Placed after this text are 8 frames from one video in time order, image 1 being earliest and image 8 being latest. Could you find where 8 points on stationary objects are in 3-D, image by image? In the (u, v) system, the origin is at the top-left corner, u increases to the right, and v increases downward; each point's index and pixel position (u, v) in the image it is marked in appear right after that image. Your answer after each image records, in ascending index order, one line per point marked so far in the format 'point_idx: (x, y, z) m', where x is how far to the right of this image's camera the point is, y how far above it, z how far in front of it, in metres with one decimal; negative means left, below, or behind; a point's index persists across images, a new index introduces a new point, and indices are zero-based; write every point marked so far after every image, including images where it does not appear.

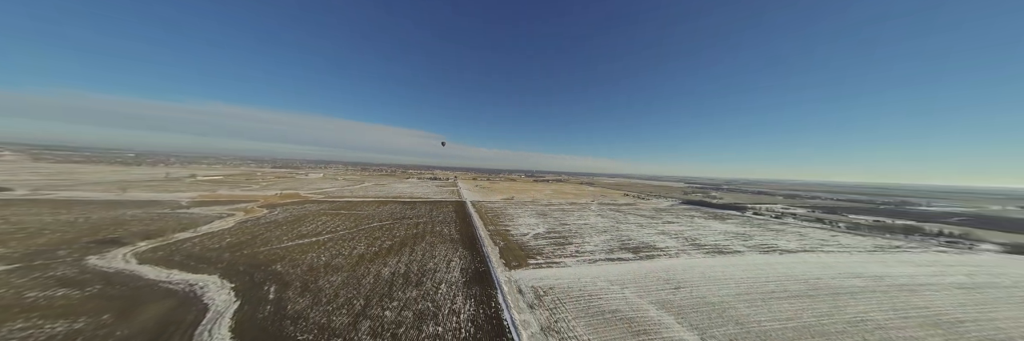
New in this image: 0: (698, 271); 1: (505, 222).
0: (+9.0, -4.9, +10.3) m
1: (-0.7, -4.6, +18.7) m
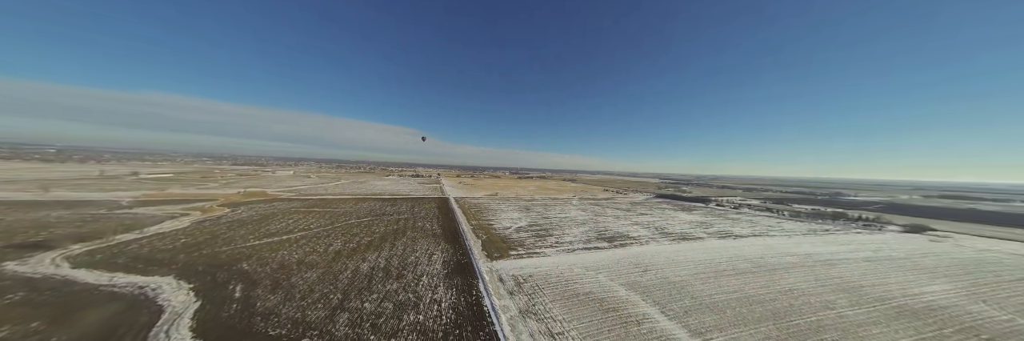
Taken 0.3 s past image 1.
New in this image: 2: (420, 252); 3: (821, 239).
0: (+8.1, -4.5, +11.2) m
1: (-2.3, -4.2, +18.9) m
2: (-5.0, -4.3, +11.2) m
3: (+20.3, -4.5, +13.8) m
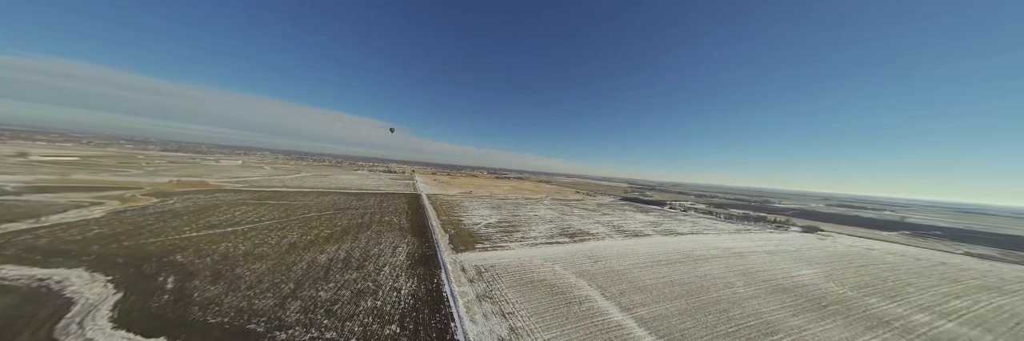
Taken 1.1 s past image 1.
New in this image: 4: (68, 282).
0: (+6.0, -4.6, +12.5) m
1: (-5.0, -3.9, +19.1) m
2: (-6.9, -3.9, +11.1) m
3: (+17.9, -5.2, +16.4) m
4: (-13.9, -3.5, +6.5) m
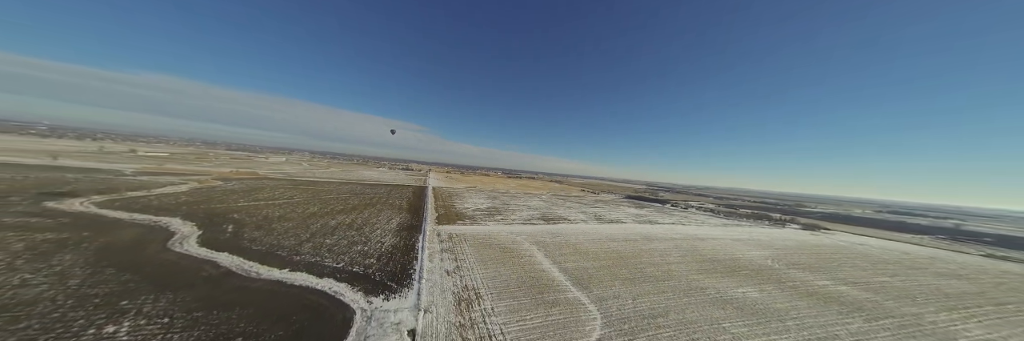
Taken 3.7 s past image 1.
0: (+4.5, -3.9, +13.8) m
1: (-5.9, -3.1, +21.3) m
2: (-8.5, -3.1, +13.6) m
3: (+16.7, -4.6, +16.6) m
4: (-15.8, -2.4, +9.6) m
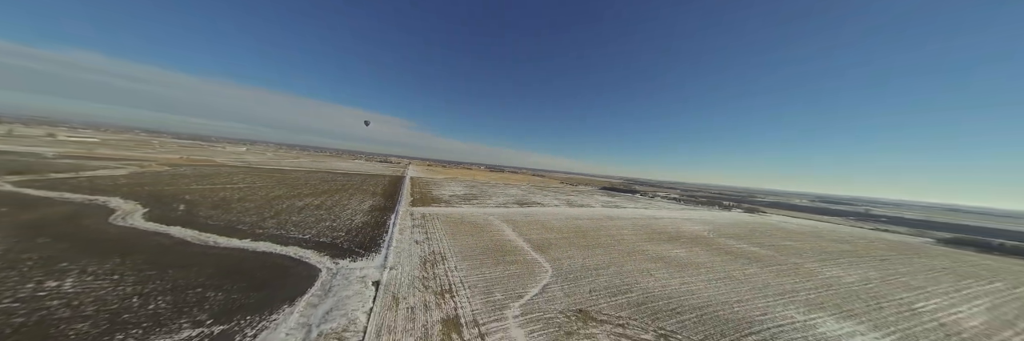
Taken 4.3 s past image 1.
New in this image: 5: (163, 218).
0: (+2.8, -2.9, +14.7) m
1: (-8.2, -1.9, +21.4) m
2: (-10.2, -1.9, +13.4) m
3: (+14.7, -3.6, +18.4) m
4: (-17.2, -1.4, +8.9) m
5: (-13.2, -1.8, +7.8) m
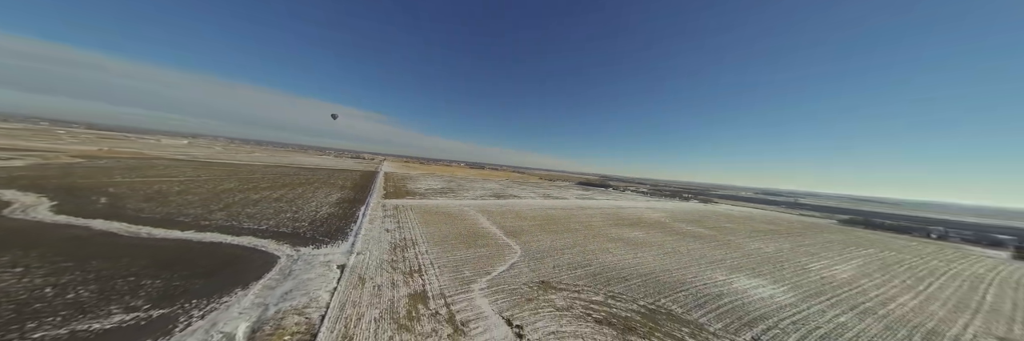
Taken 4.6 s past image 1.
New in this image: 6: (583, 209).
0: (+1.0, -2.3, +15.1) m
1: (-10.5, -1.2, +20.7) m
2: (-11.7, -1.4, +12.6) m
3: (+12.6, -3.0, +20.0) m
4: (-18.3, -0.9, +7.4) m
5: (-14.1, -1.4, +6.8) m
6: (+4.7, -2.5, +13.6) m
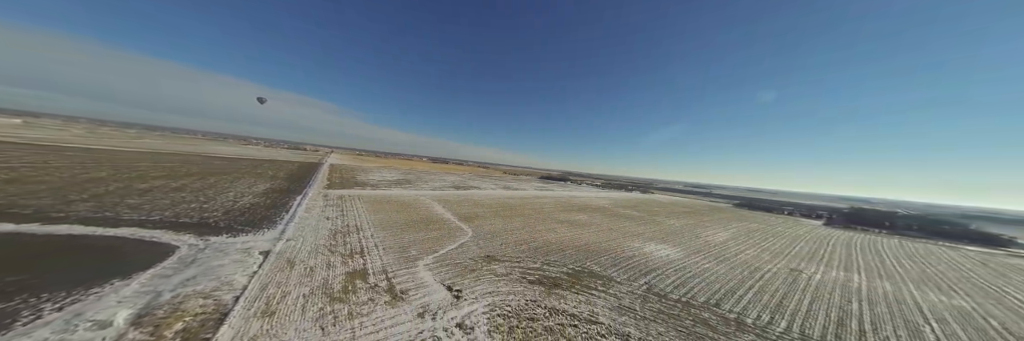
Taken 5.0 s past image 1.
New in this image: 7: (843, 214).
0: (-2.0, -1.7, +15.4) m
1: (-14.3, -0.3, +18.9) m
2: (-14.1, -0.6, +10.7) m
3: (+8.6, -2.3, +22.1) m
4: (-19.7, -0.2, +4.5) m
5: (-15.5, -0.7, +4.6) m
6: (+1.9, -1.9, +14.5) m
7: (+27.2, -3.5, +17.0) m
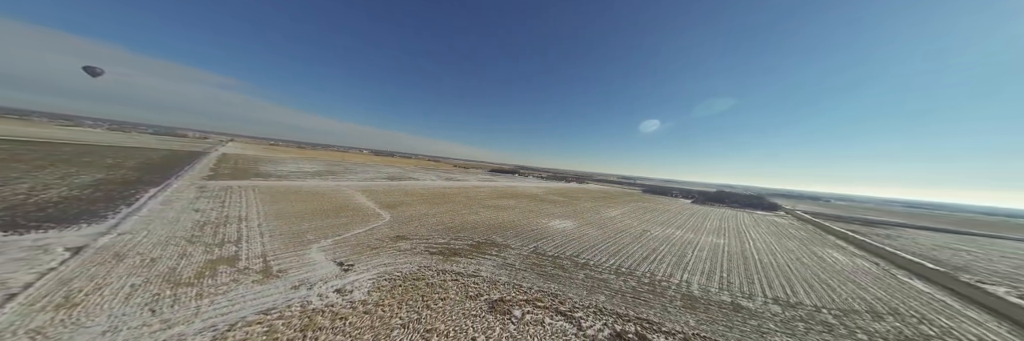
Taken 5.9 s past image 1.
0: (-6.4, -0.9, +14.8) m
1: (-19.2, +0.6, +15.5) m
2: (-17.3, 0.0, +7.6) m
3: (+2.3, -1.4, +23.8) m
4: (-21.3, +0.3, +0.3) m
5: (-17.2, -0.3, +1.3) m
6: (-2.4, -1.2, +14.8) m
7: (+21.6, -2.7, +23.0) m
